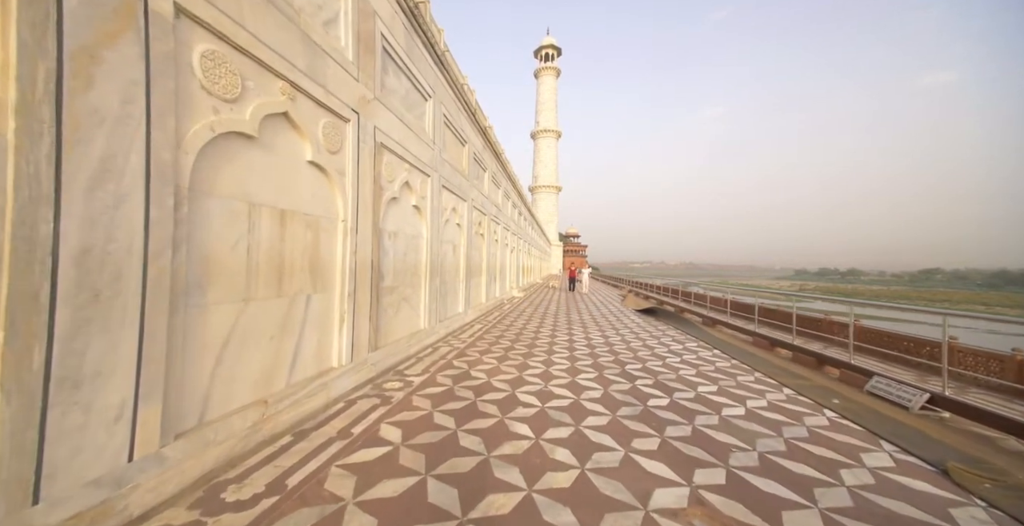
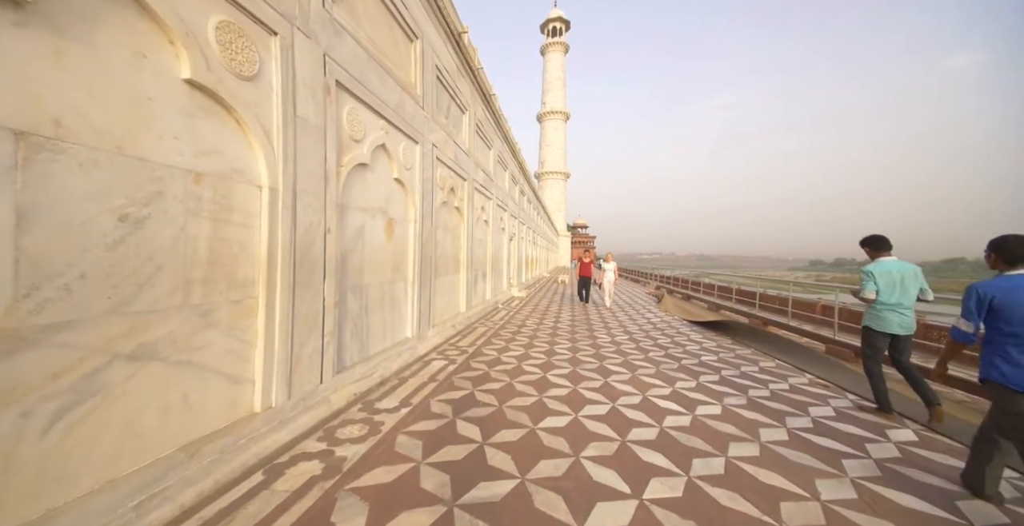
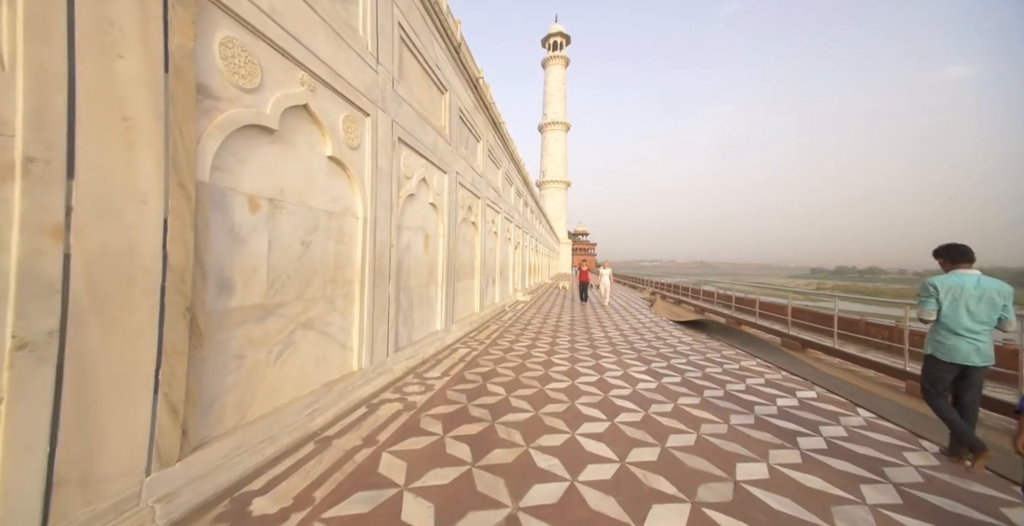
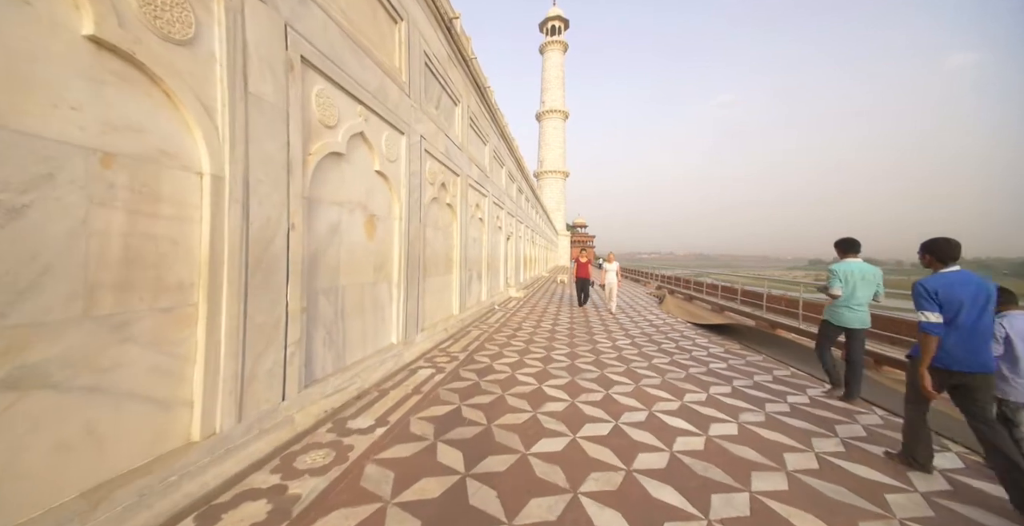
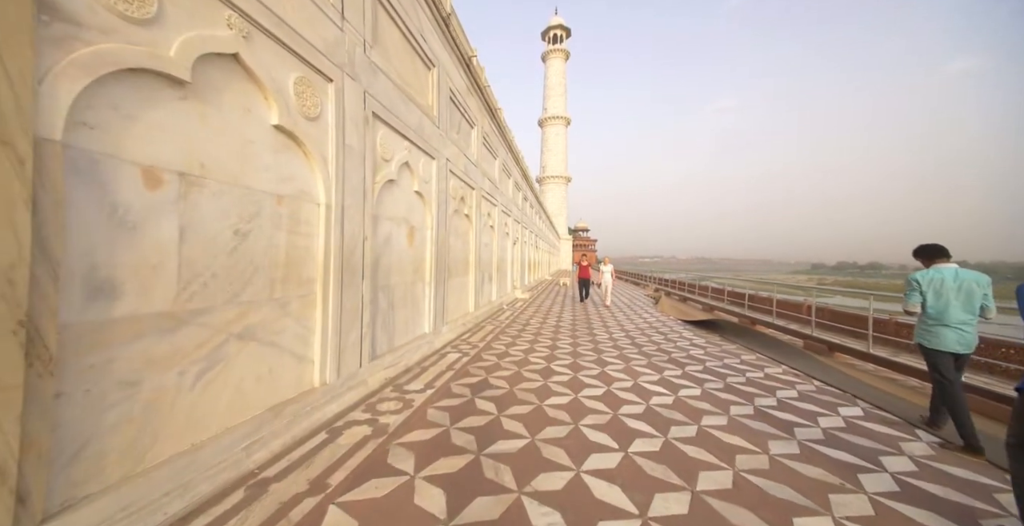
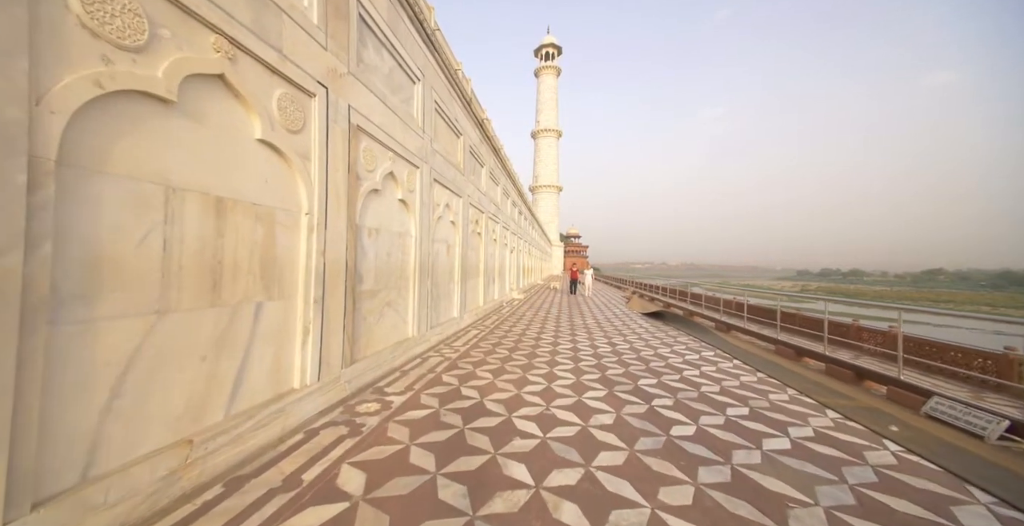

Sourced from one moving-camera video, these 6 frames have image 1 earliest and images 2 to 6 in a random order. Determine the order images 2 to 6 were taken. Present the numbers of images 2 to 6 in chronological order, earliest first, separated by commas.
6, 3, 5, 2, 4
